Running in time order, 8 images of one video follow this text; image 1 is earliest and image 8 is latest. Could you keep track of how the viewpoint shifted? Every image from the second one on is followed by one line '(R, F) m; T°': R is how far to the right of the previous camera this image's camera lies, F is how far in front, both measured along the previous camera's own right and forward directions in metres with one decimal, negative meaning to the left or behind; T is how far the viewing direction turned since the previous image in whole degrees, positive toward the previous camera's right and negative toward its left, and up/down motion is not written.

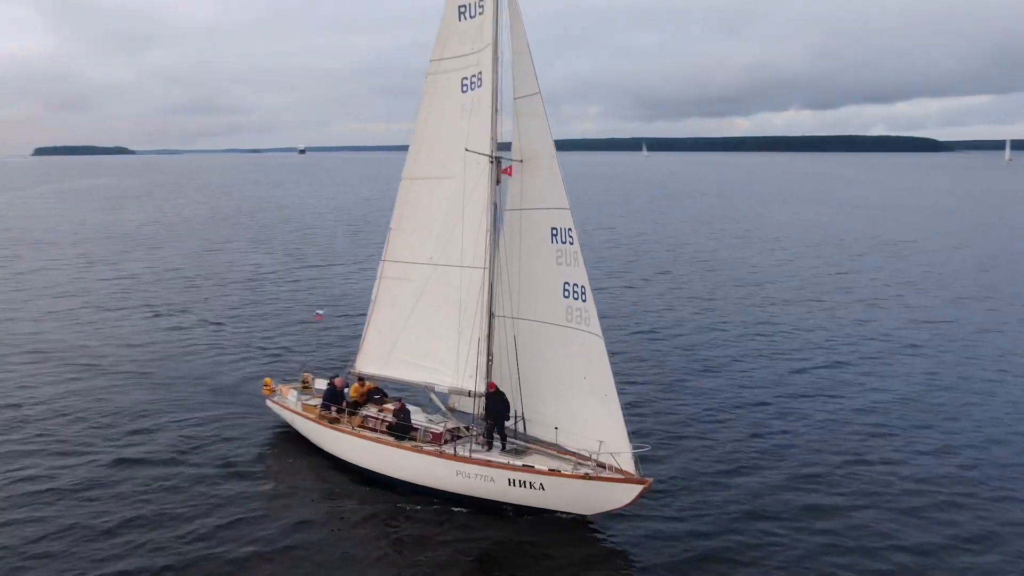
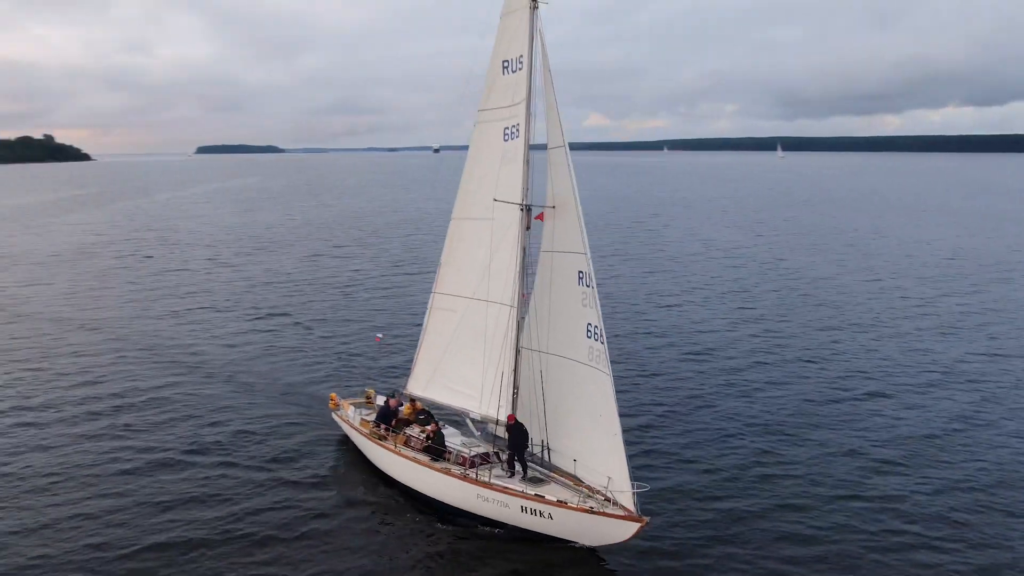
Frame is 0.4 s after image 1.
(+2.3, -1.4) m; -9°
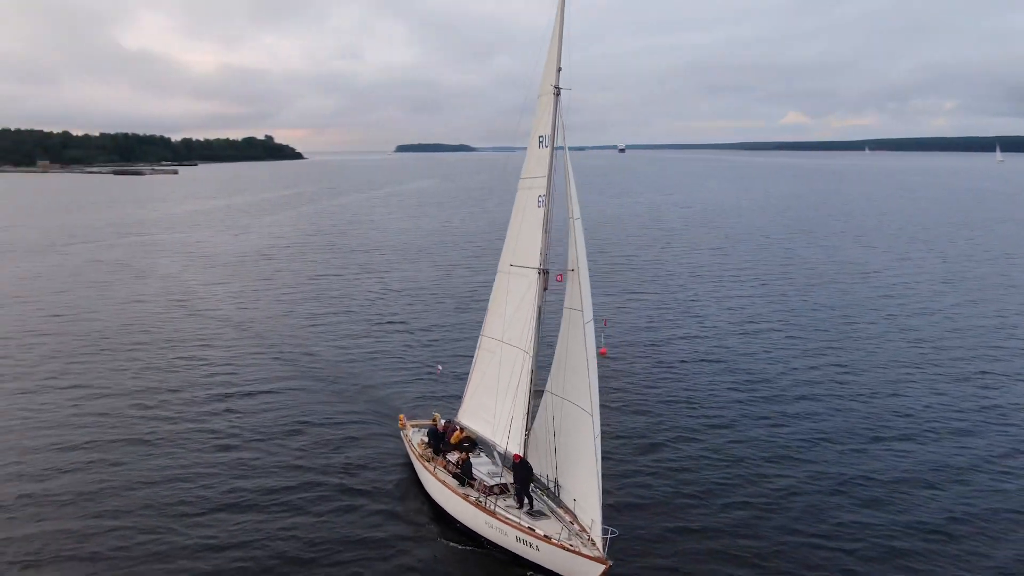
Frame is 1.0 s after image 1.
(+4.0, -2.6) m; -13°
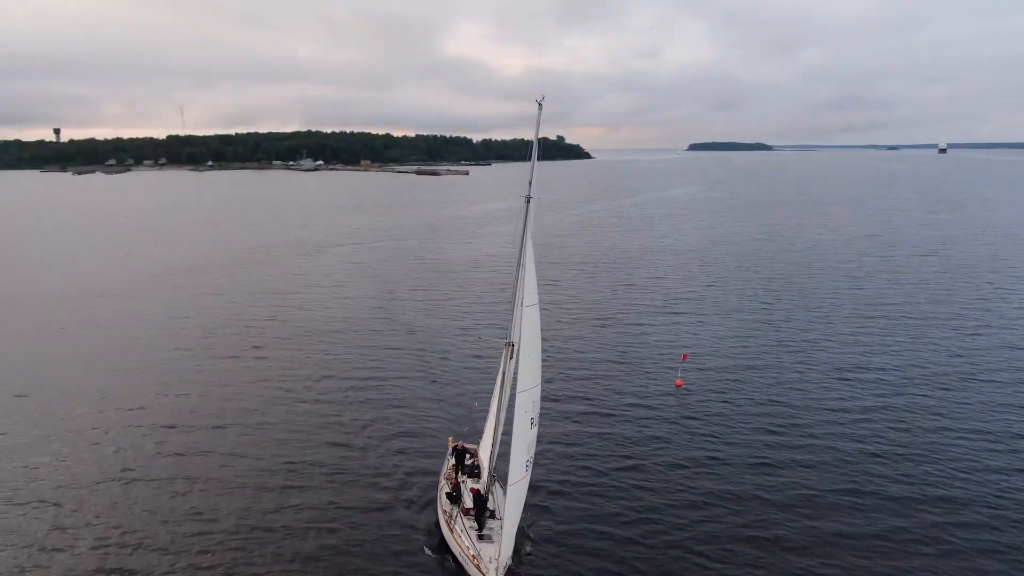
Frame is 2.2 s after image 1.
(+8.5, -5.1) m; -20°
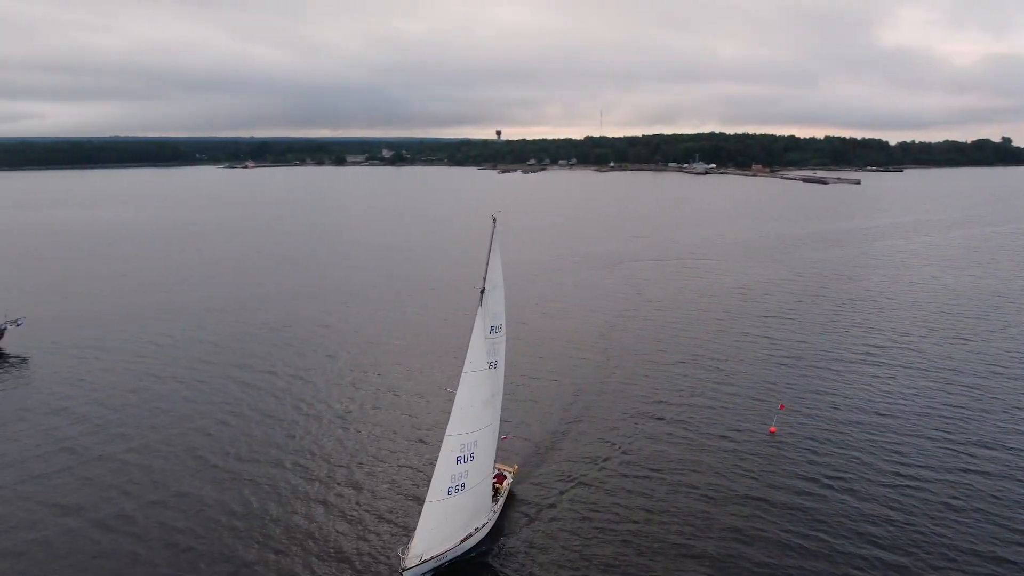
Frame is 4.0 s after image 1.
(+13.5, -6.7) m; -28°
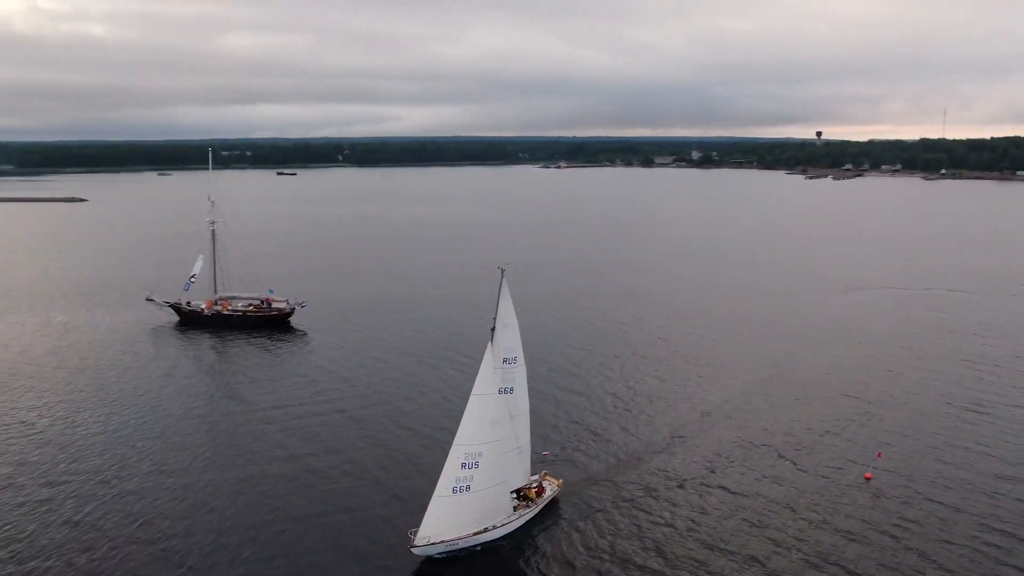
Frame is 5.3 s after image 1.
(+9.5, -5.2) m; -22°
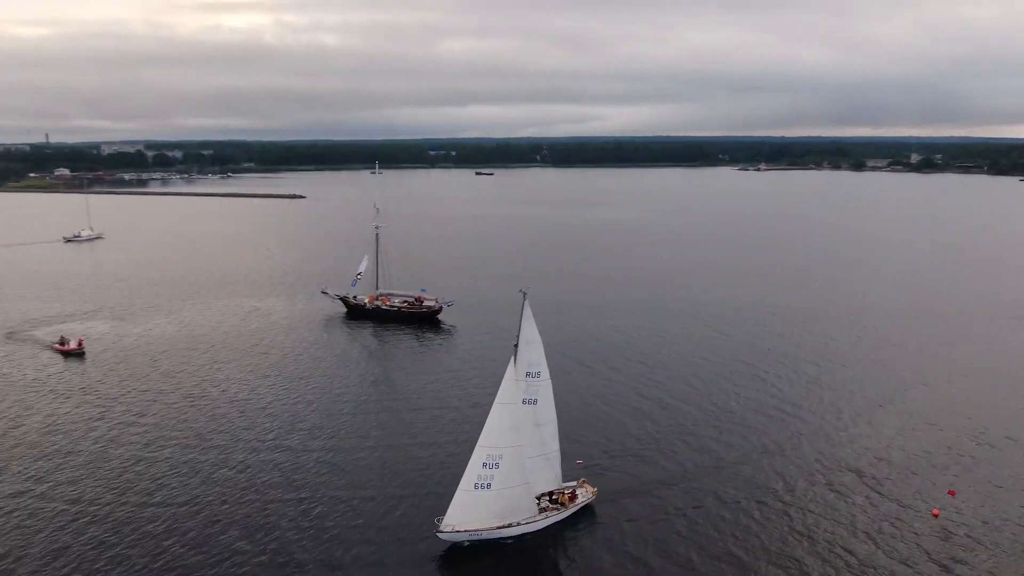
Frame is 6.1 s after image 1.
(+5.5, -3.3) m; -14°
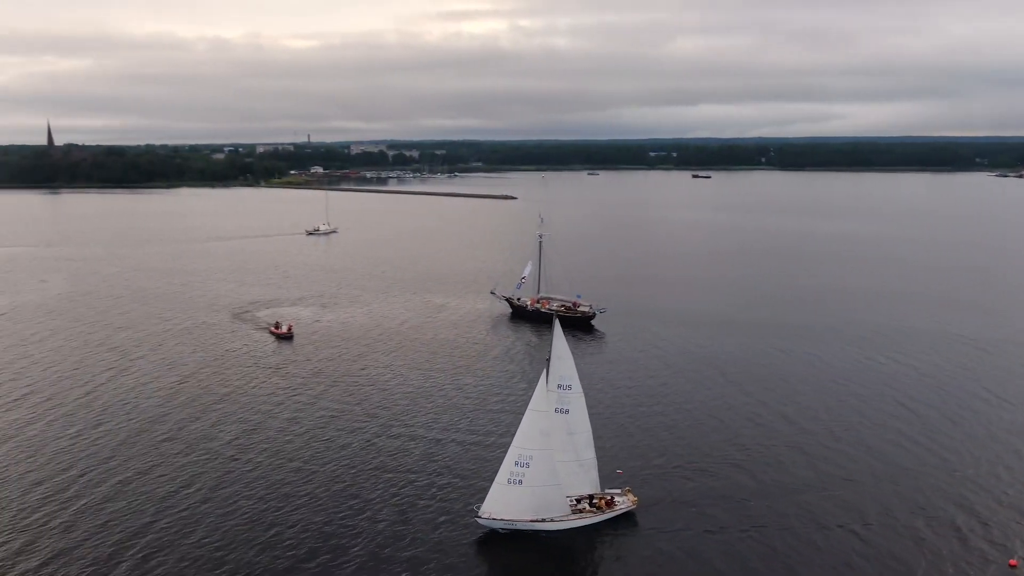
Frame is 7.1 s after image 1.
(+6.2, -3.0) m; -16°
